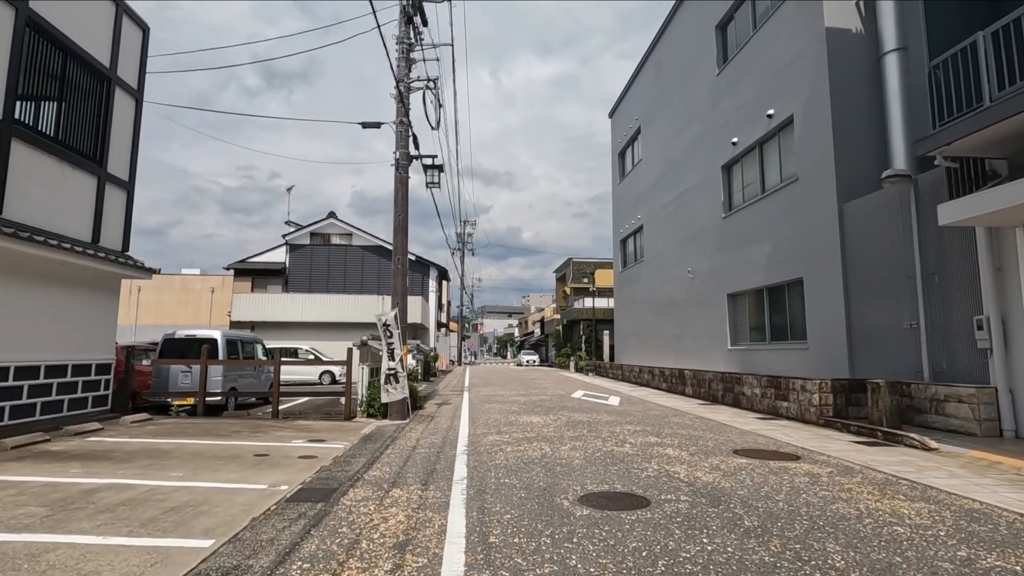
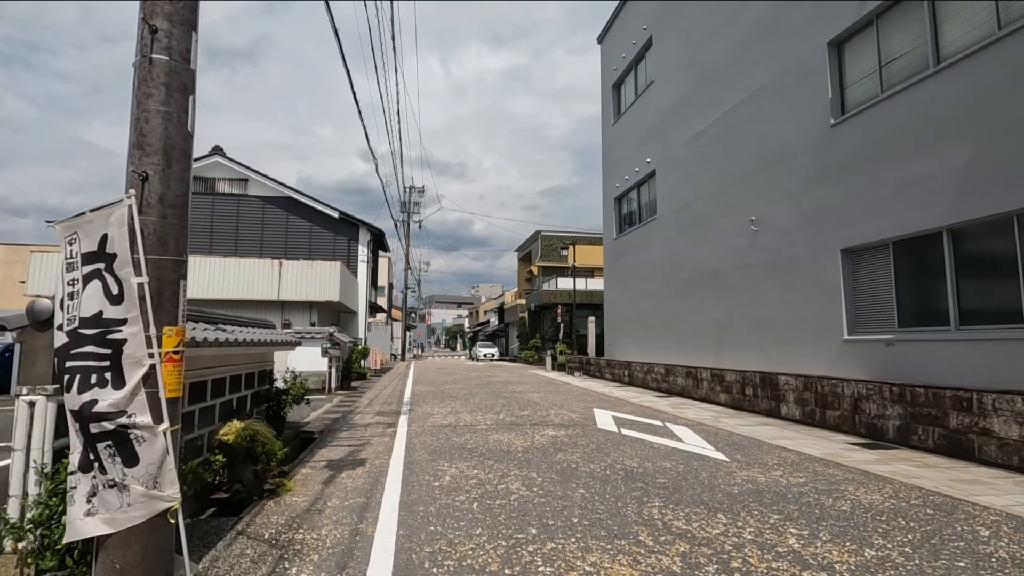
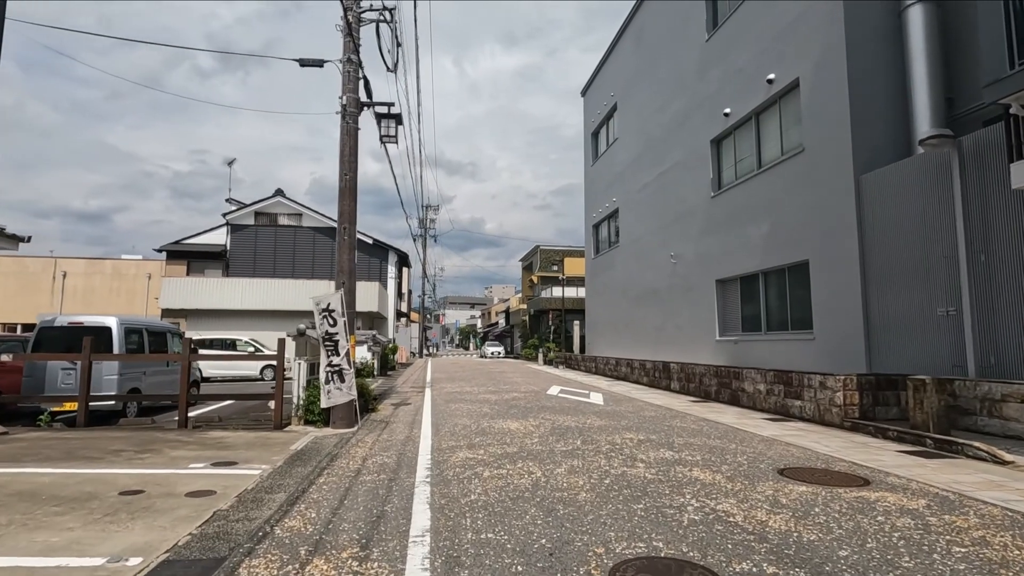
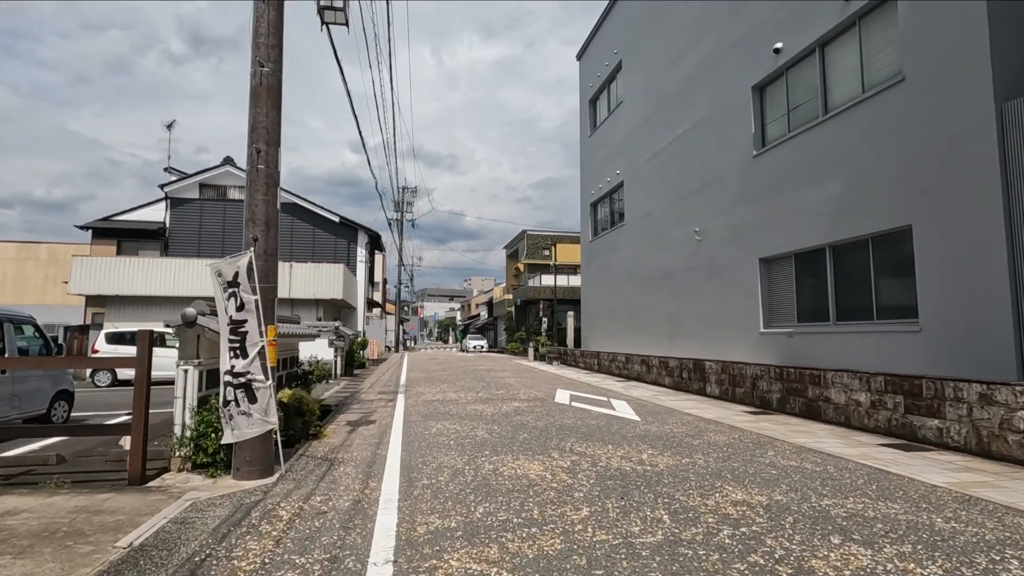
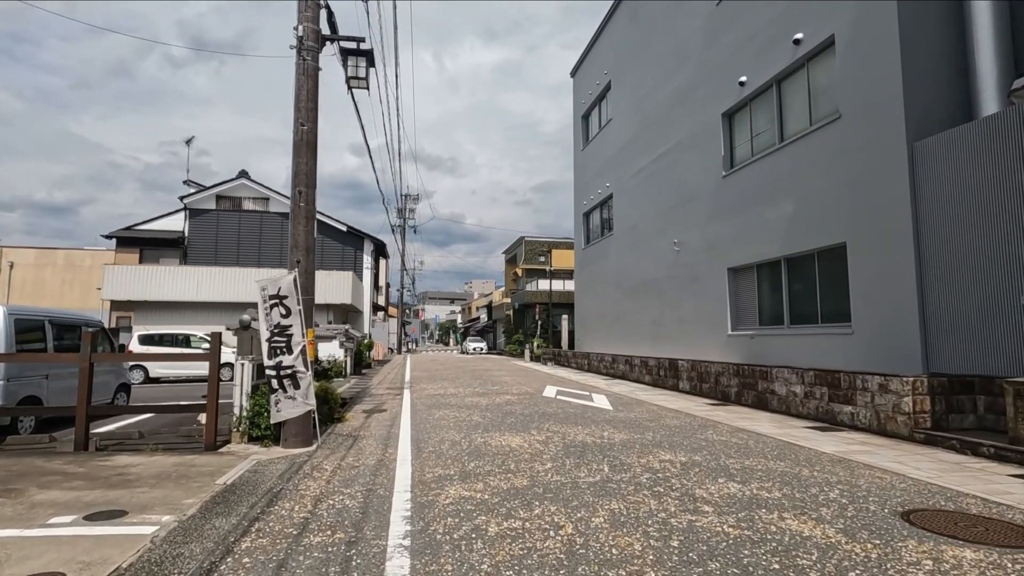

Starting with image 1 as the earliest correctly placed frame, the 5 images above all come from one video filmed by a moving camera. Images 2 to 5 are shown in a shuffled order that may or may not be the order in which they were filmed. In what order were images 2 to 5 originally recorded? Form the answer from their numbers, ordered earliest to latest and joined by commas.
3, 5, 4, 2
